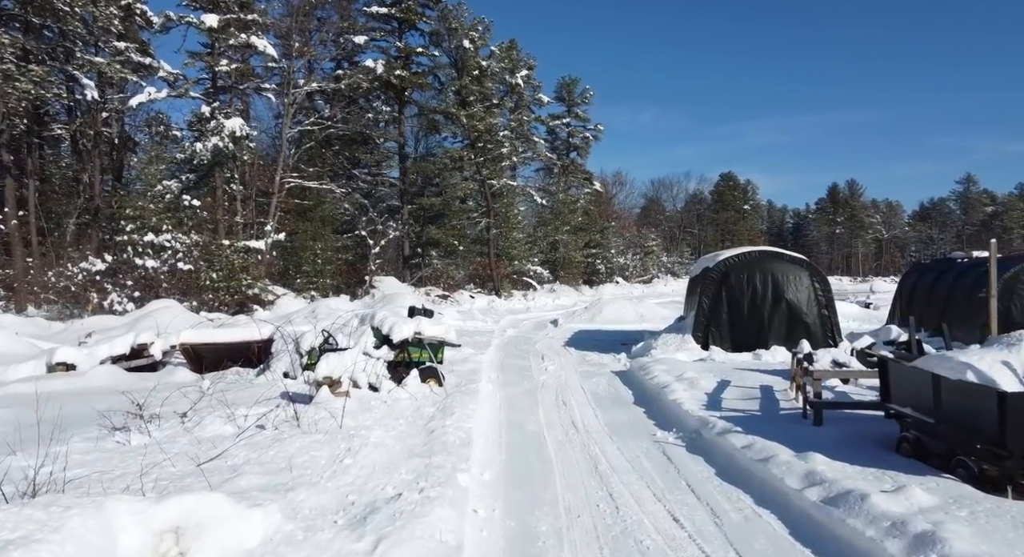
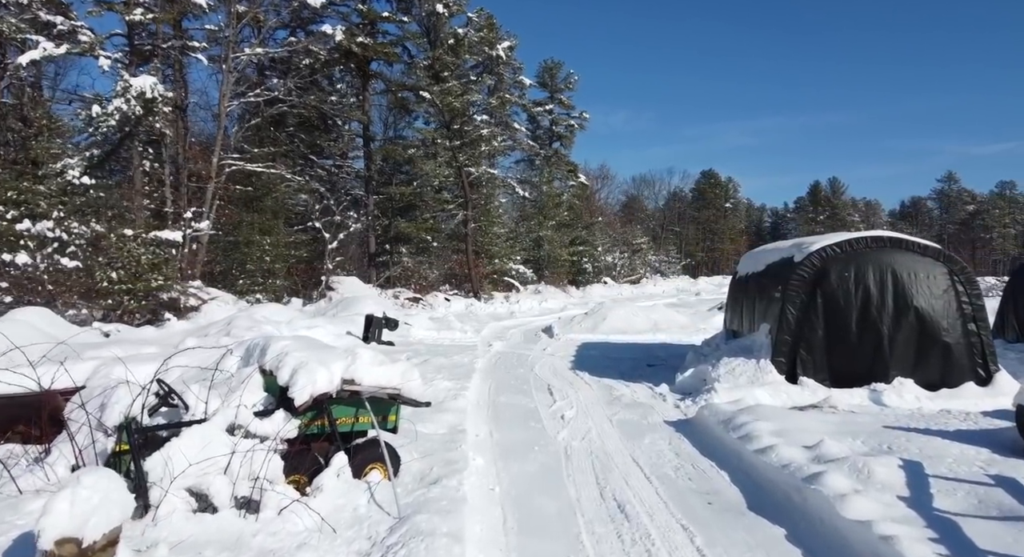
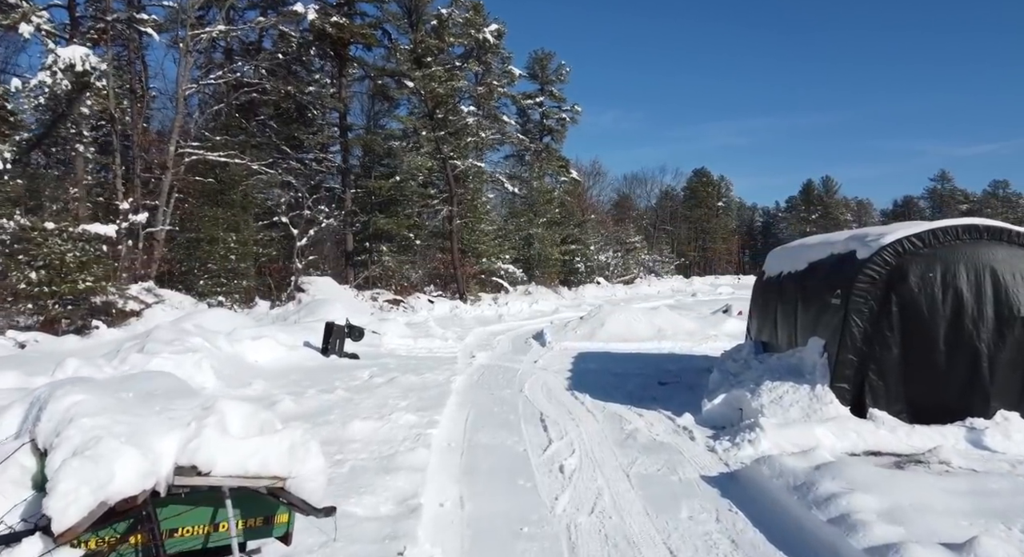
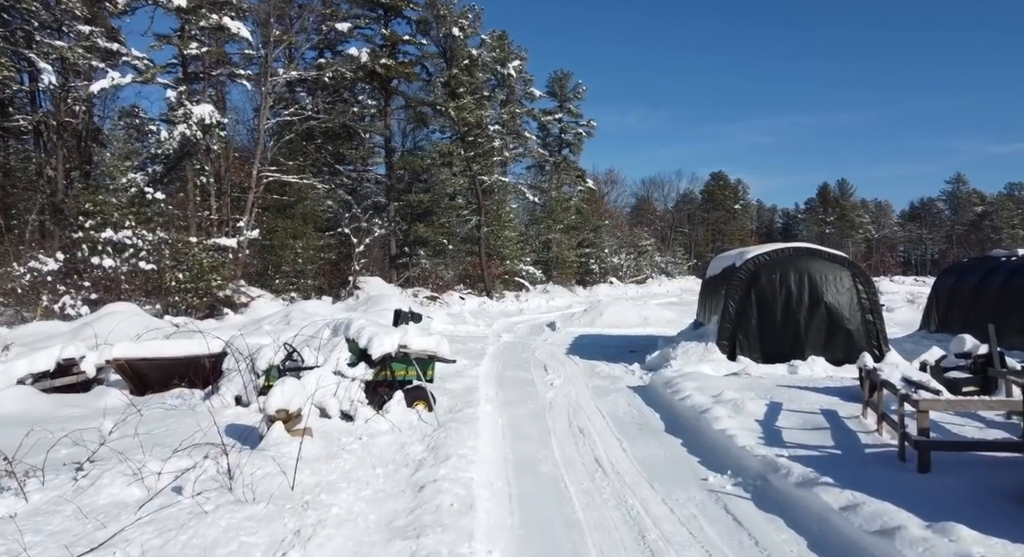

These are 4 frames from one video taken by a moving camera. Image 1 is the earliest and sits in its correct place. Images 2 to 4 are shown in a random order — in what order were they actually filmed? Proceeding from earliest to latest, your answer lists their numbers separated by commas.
4, 2, 3
